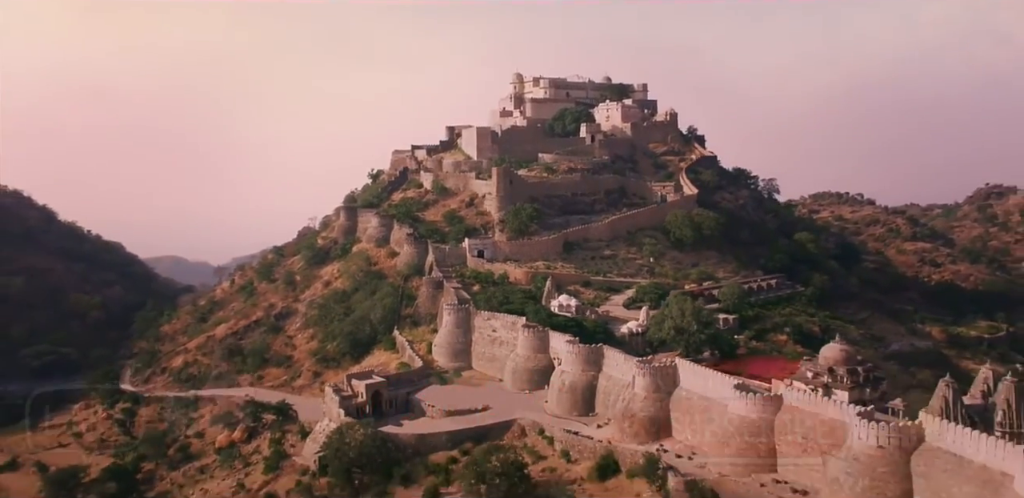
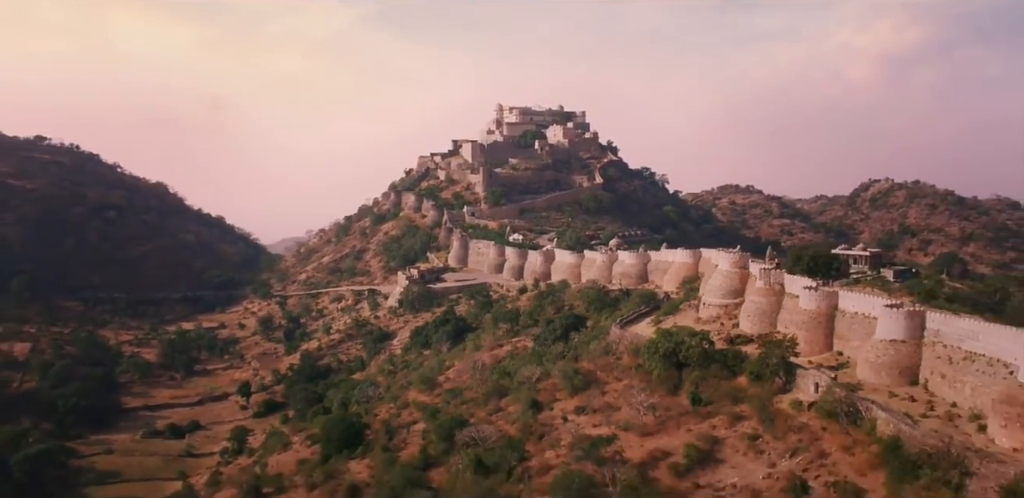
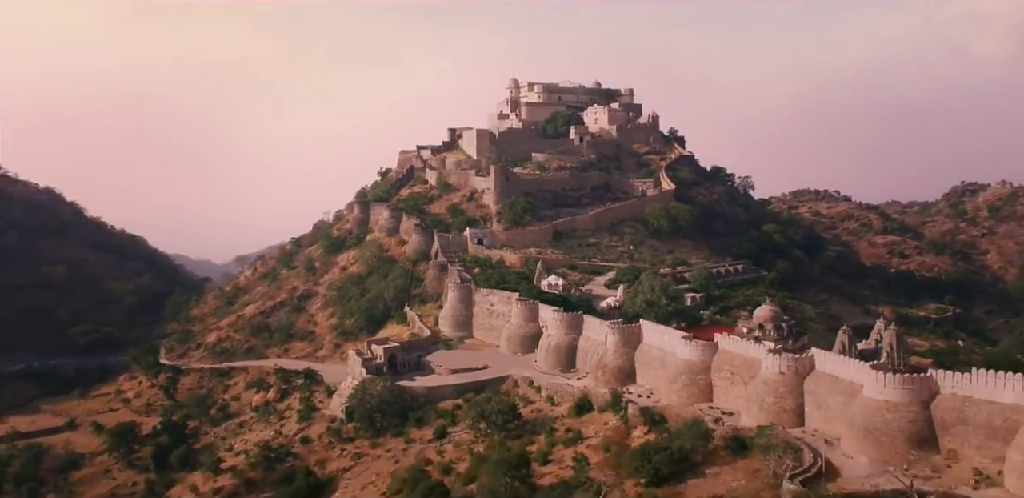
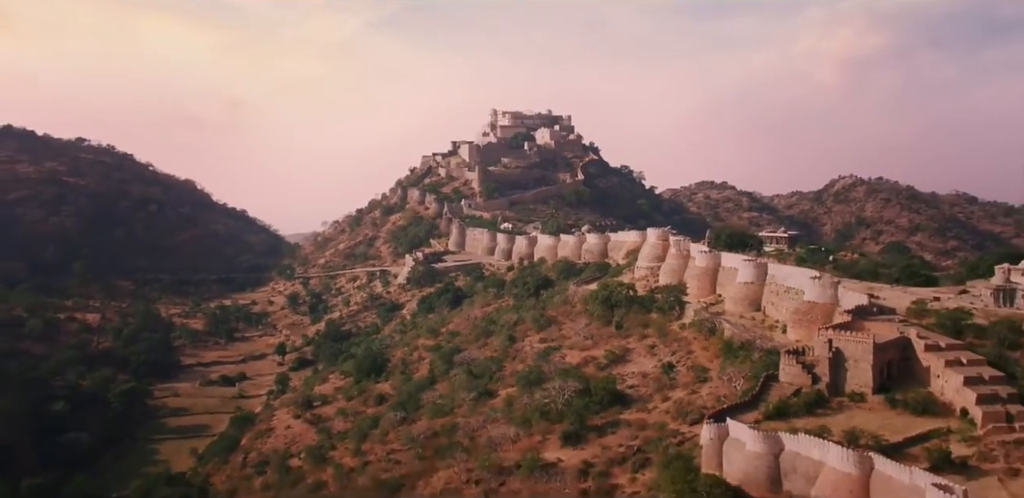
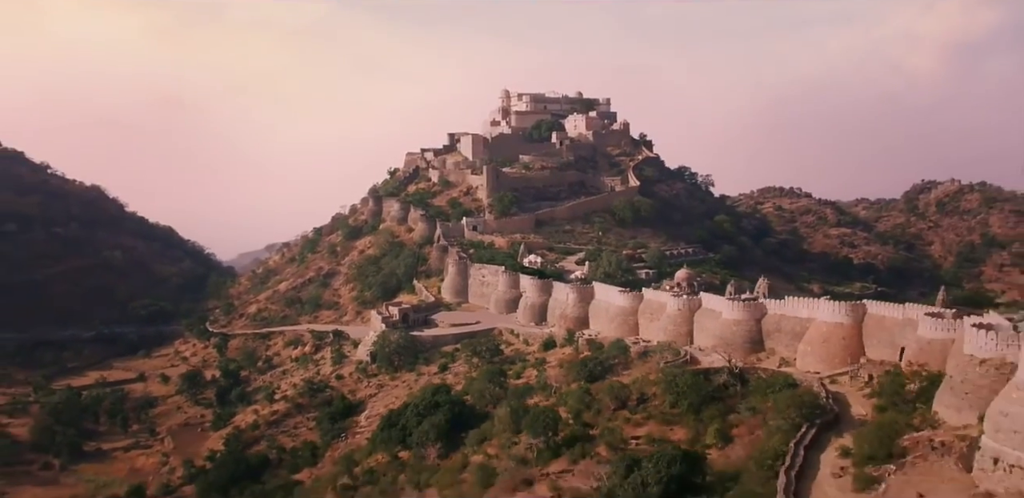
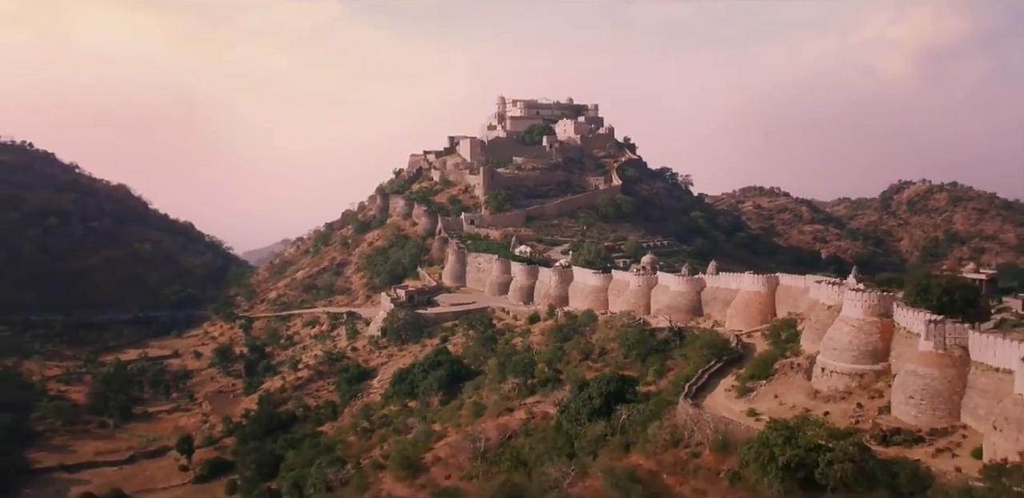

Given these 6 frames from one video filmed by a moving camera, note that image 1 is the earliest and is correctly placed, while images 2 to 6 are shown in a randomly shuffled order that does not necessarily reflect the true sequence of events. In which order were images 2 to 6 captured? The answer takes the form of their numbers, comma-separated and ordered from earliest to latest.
3, 5, 6, 2, 4
